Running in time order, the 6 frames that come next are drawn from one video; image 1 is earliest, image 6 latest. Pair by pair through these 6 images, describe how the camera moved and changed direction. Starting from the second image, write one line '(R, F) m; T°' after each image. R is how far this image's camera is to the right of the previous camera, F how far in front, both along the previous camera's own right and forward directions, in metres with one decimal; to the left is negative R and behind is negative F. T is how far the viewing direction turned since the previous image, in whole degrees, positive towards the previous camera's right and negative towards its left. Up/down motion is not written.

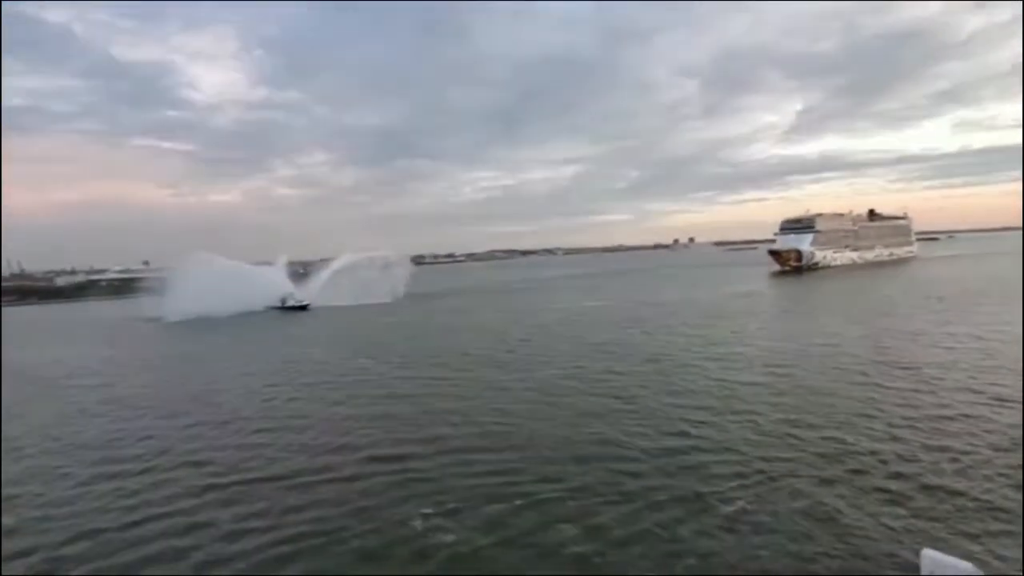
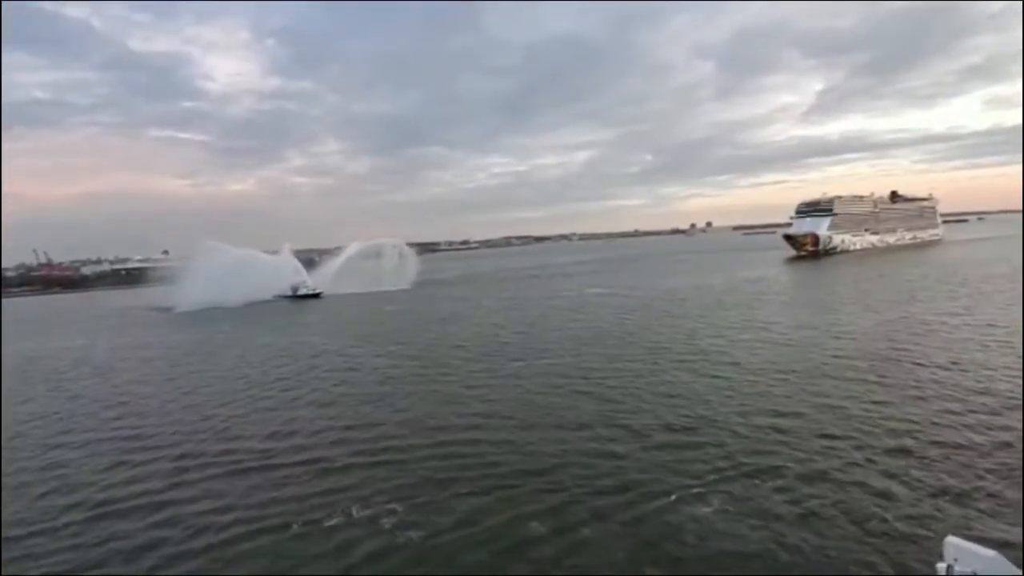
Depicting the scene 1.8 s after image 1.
(+2.9, +2.0) m; -2°
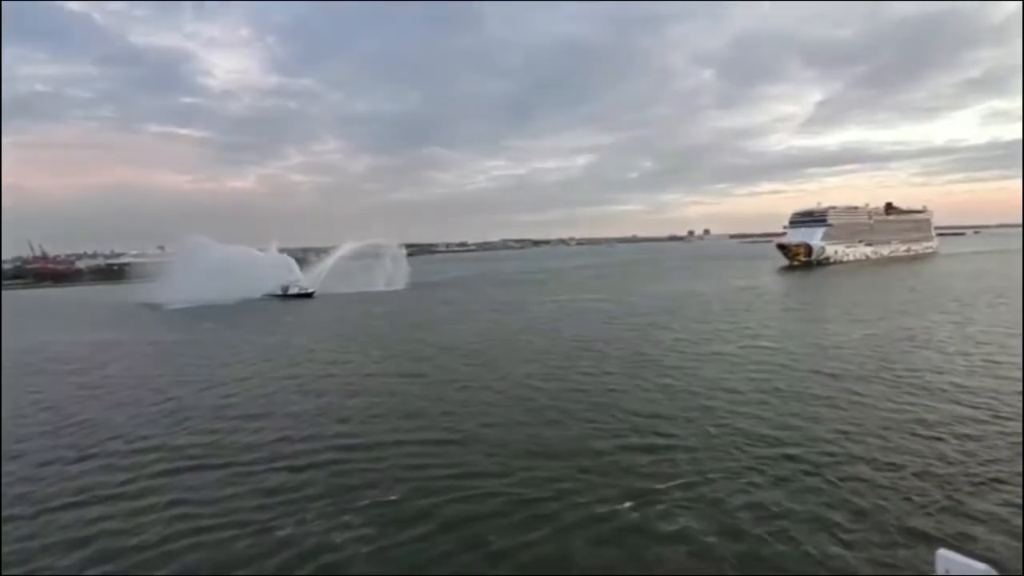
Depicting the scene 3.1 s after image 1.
(+1.9, +1.2) m; 0°
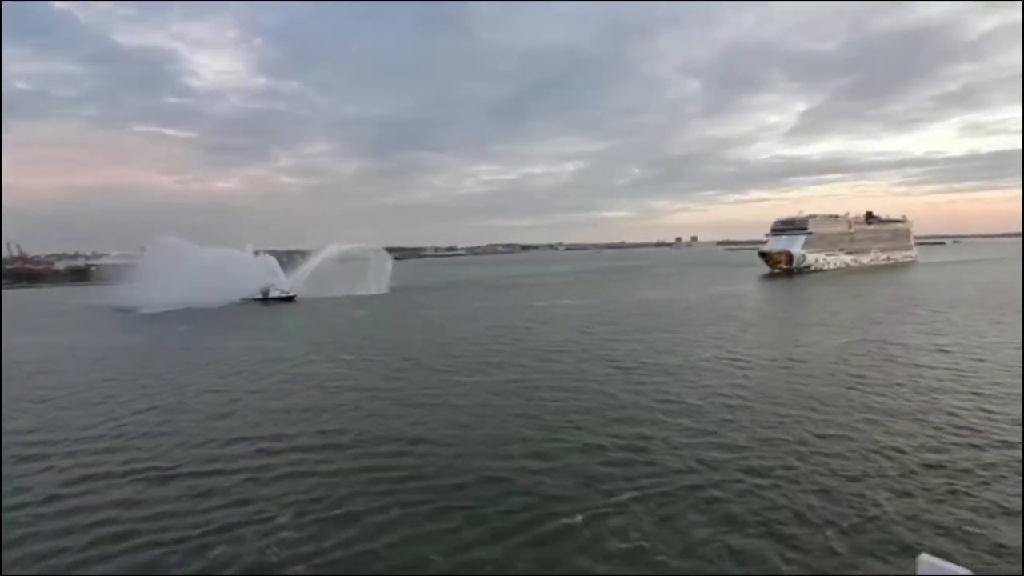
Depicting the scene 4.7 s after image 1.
(+1.7, +0.9) m; +1°
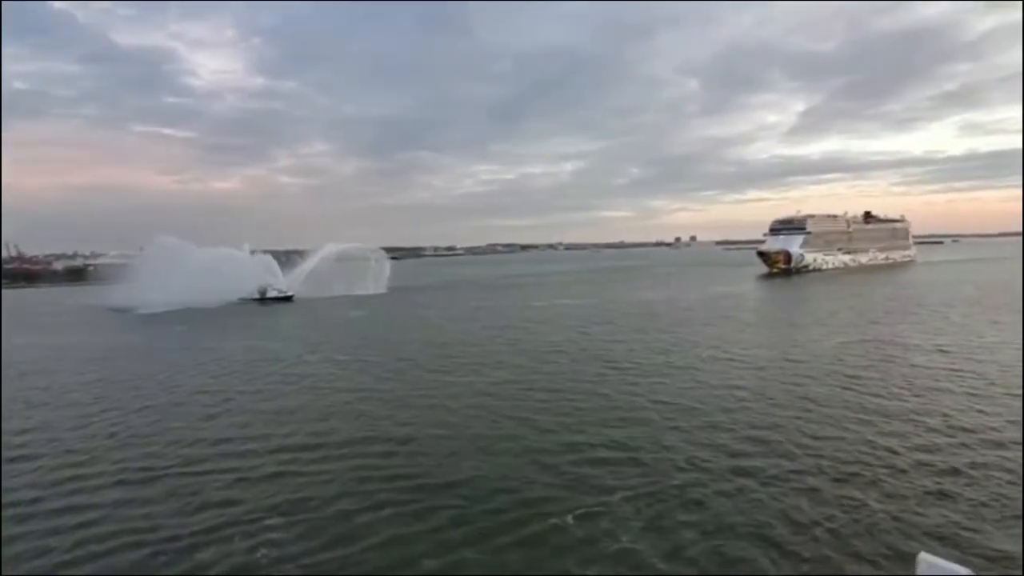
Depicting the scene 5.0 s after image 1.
(-5.6, -4.0) m; 0°
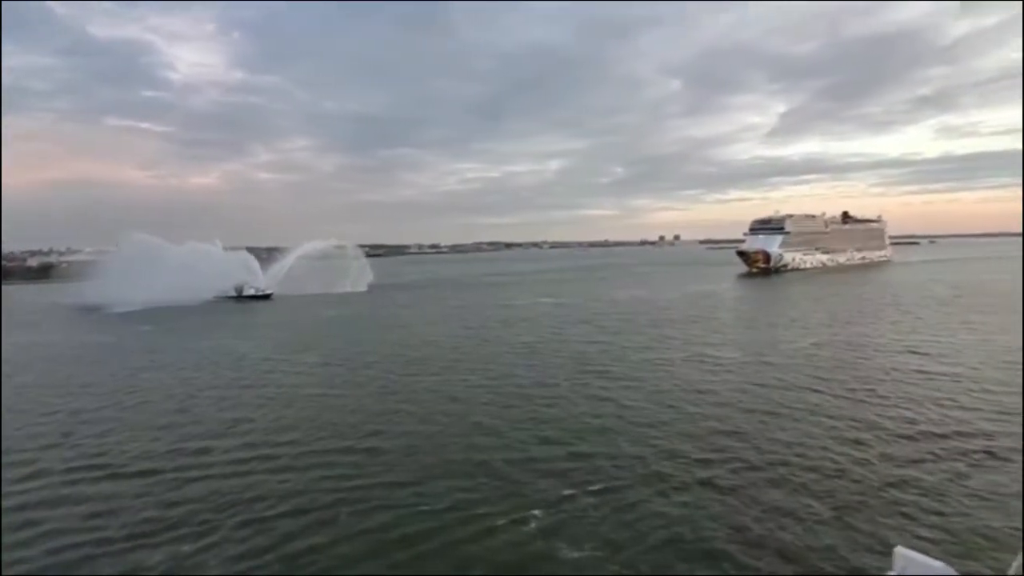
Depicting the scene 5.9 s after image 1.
(+0.1, 0.0) m; +1°
